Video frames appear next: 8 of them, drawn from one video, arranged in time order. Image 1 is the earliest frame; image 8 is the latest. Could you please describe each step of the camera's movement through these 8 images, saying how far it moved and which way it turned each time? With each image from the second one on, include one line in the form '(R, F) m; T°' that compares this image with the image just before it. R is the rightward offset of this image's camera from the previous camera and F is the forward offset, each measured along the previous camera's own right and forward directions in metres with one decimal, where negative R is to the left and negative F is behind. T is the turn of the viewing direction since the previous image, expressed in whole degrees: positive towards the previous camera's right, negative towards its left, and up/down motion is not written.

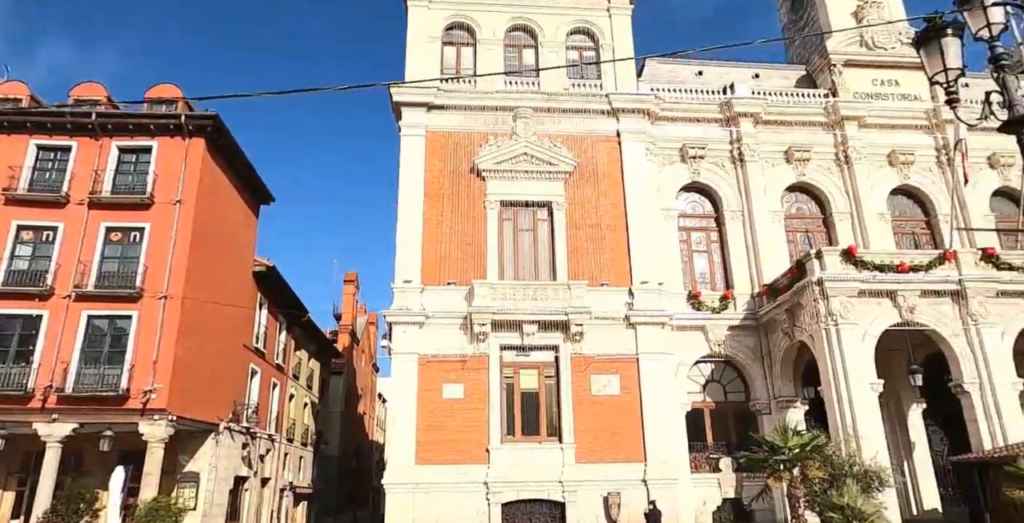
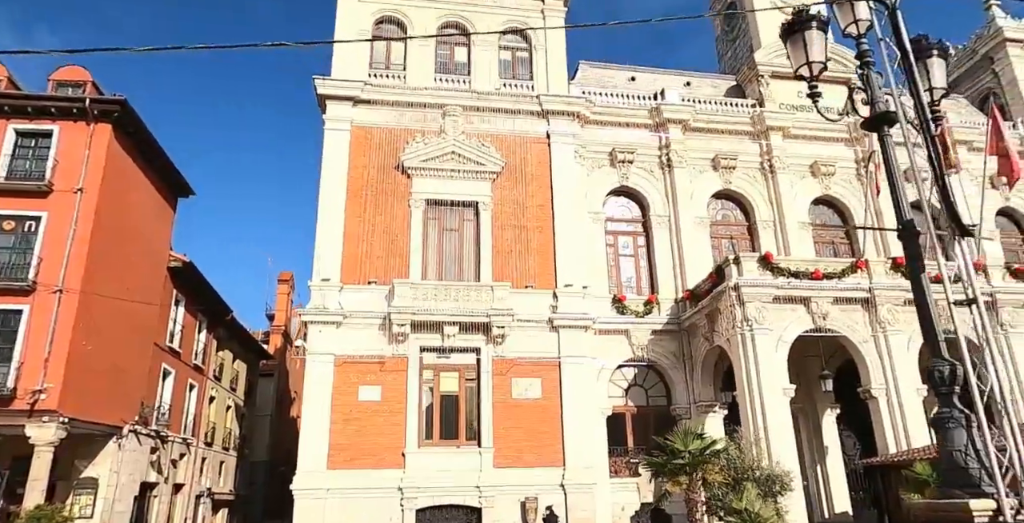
(+0.8, +0.3) m; +4°
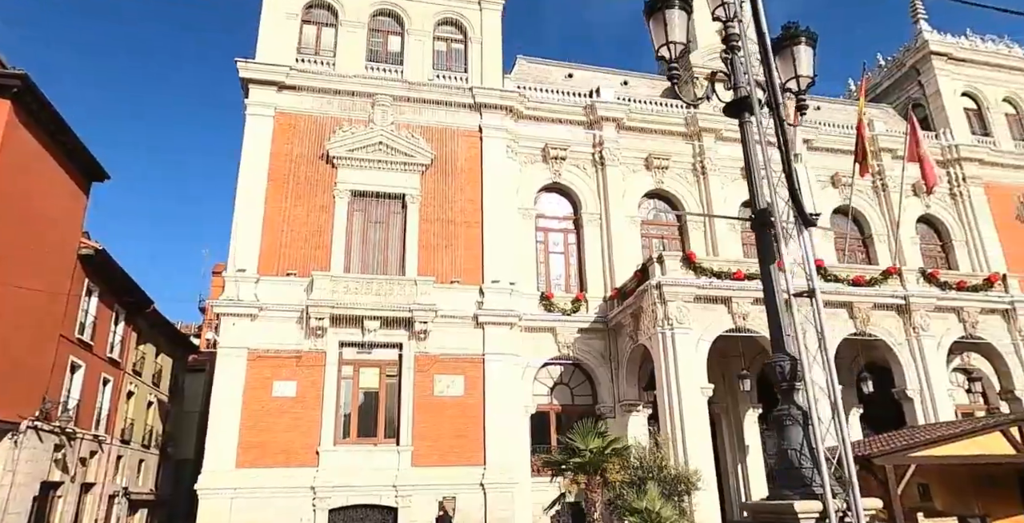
(+0.8, +0.3) m; +4°
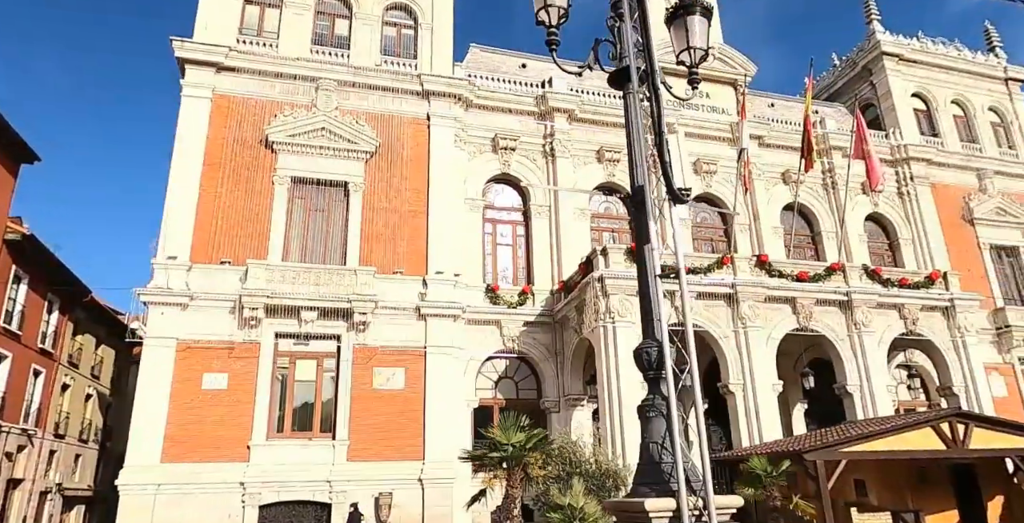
(+0.7, +0.4) m; +3°
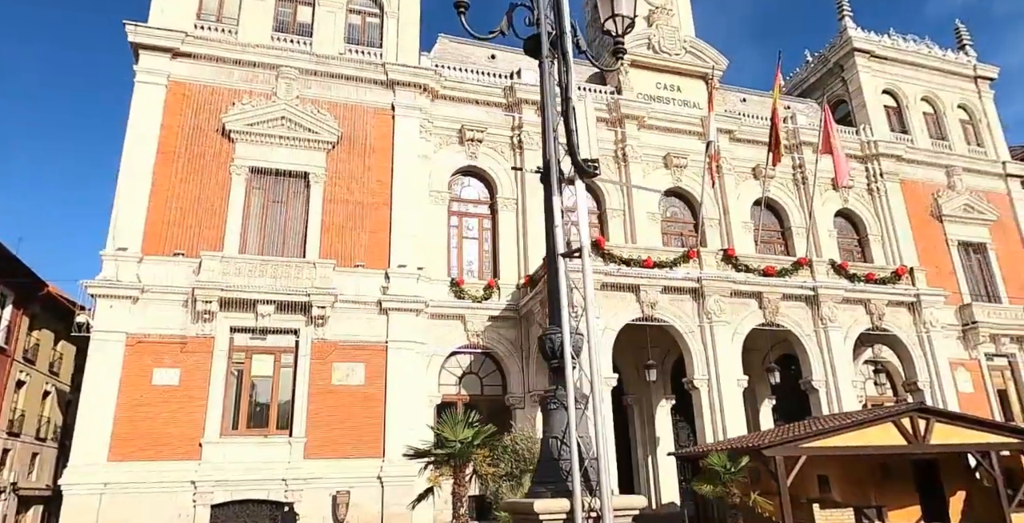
(+0.5, +0.3) m; +2°
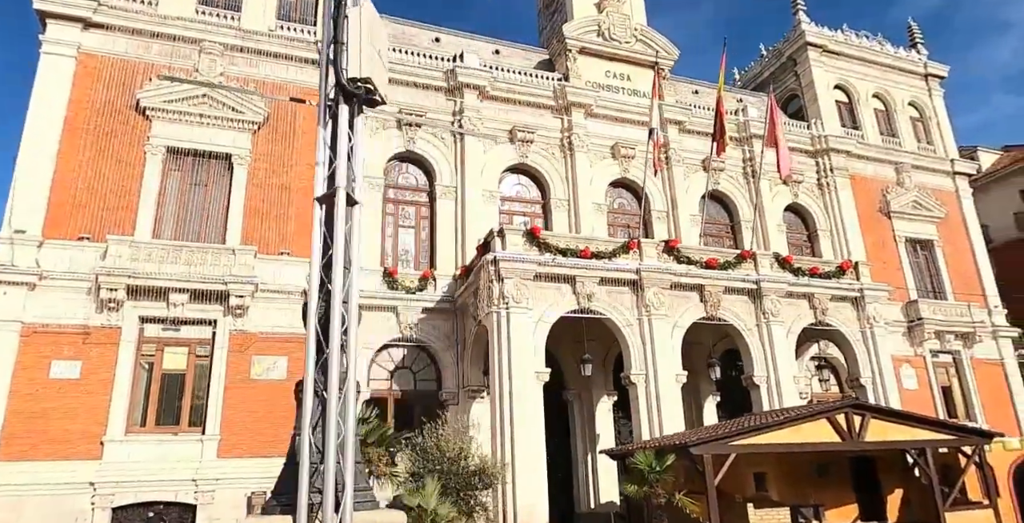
(+0.9, +0.8) m; +3°
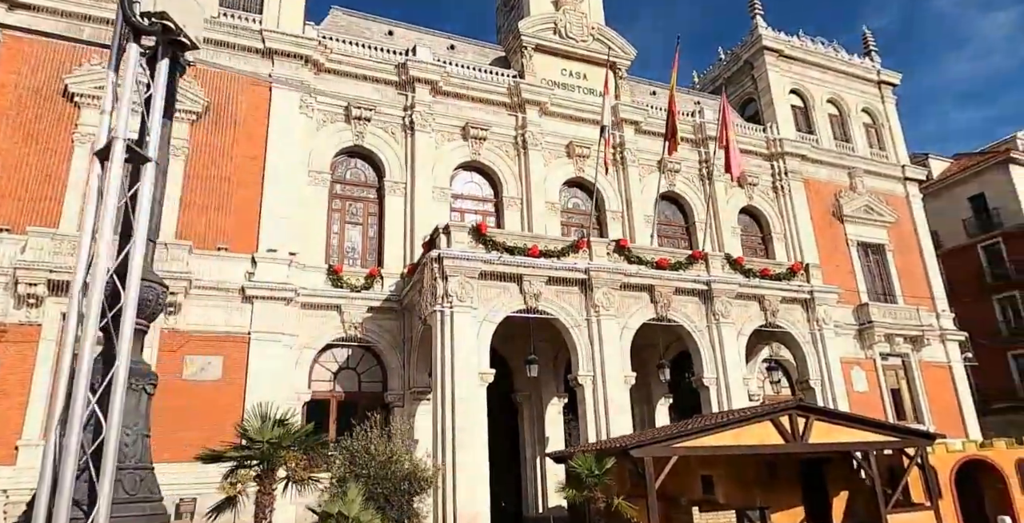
(+0.5, +0.4) m; +3°
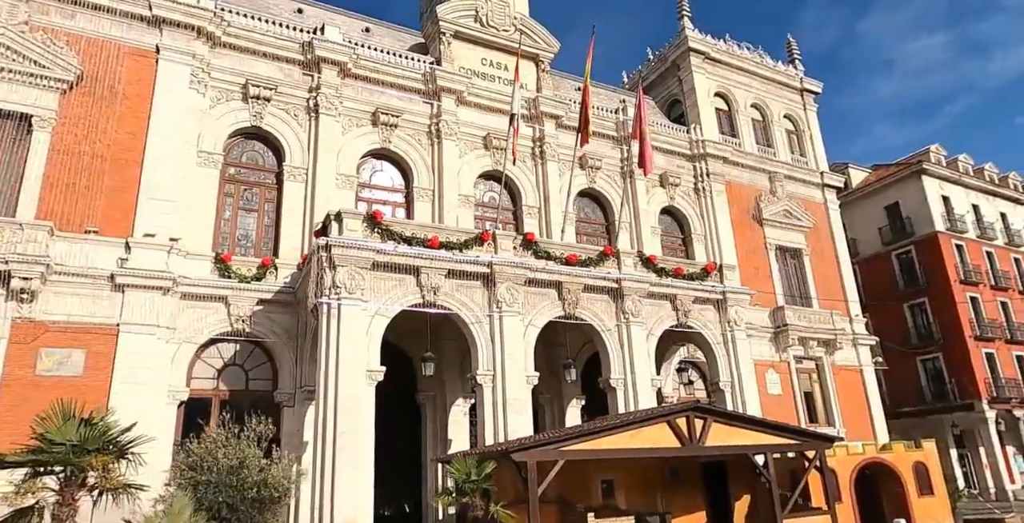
(+1.0, +0.8) m; +5°
